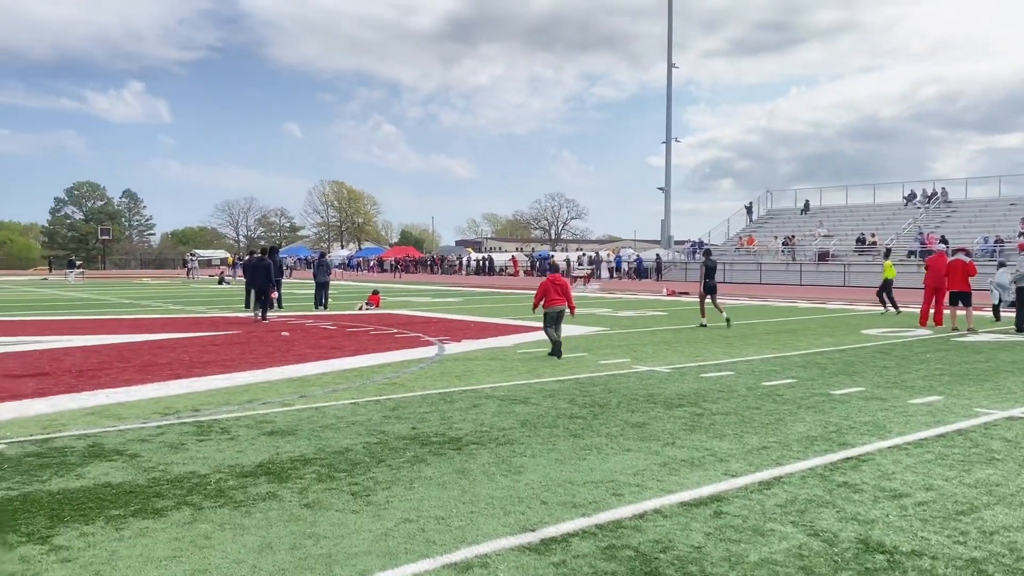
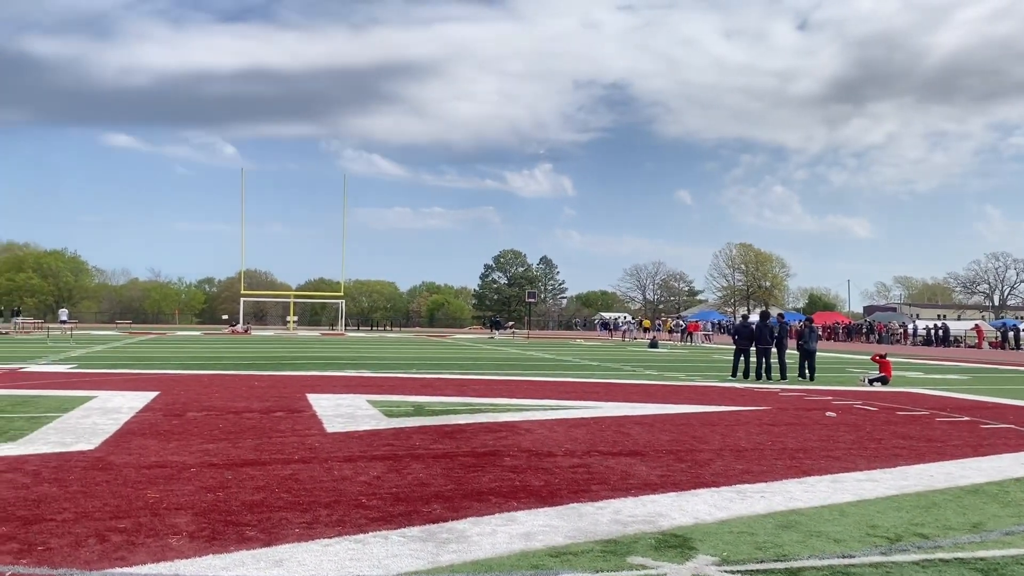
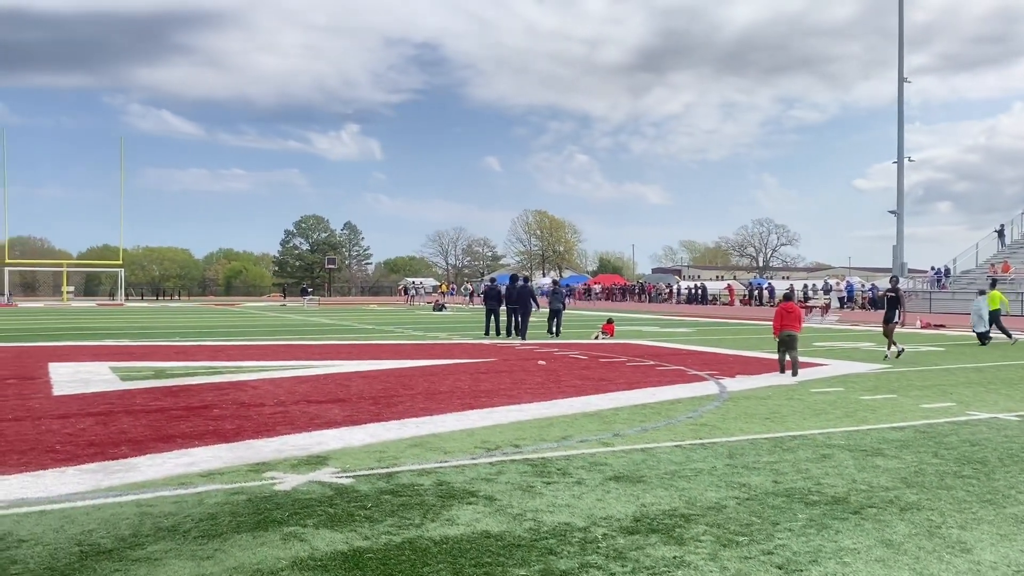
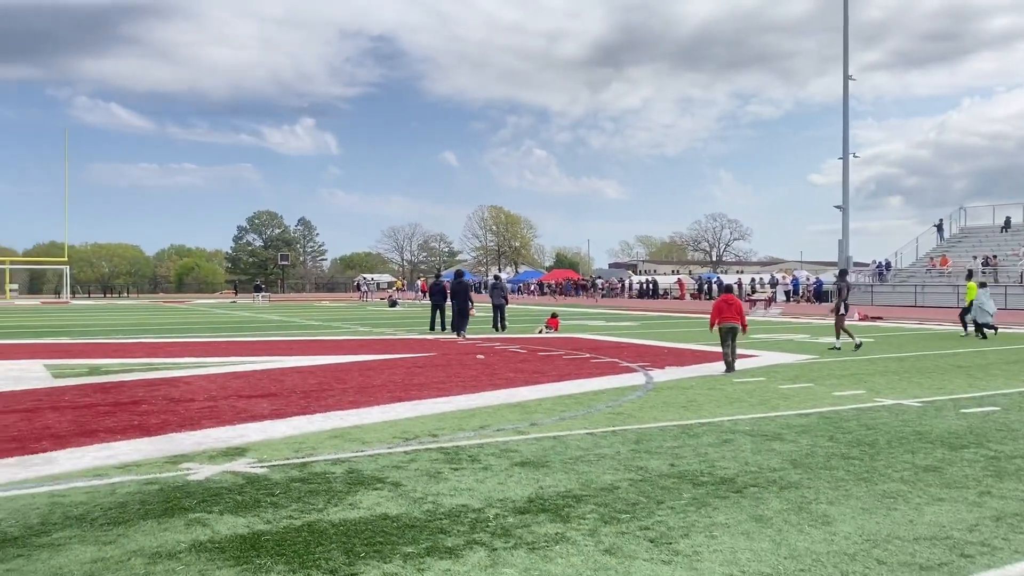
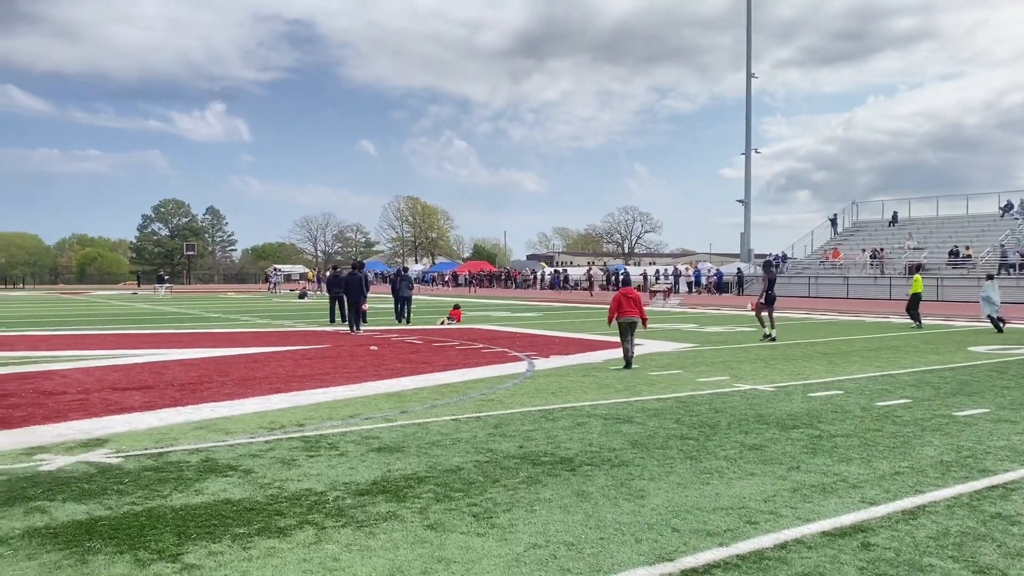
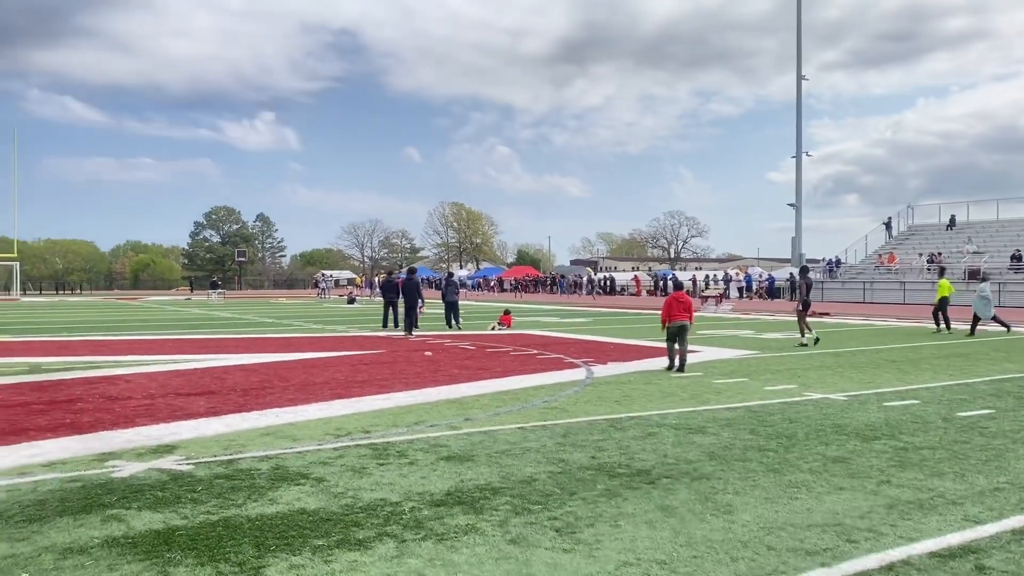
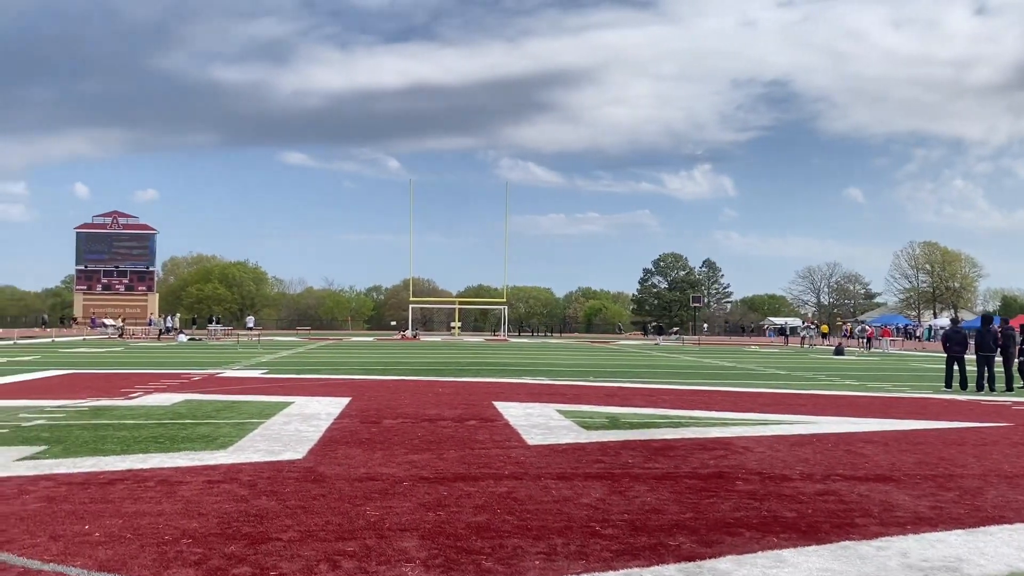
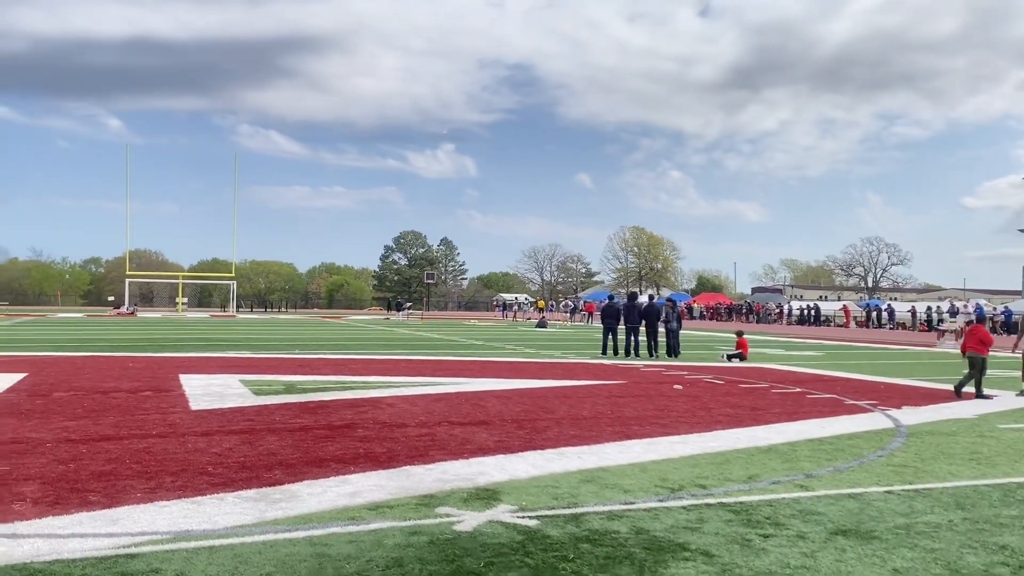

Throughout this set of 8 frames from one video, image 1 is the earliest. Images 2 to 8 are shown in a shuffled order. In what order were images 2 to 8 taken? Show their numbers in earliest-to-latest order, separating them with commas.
5, 6, 4, 3, 8, 2, 7
